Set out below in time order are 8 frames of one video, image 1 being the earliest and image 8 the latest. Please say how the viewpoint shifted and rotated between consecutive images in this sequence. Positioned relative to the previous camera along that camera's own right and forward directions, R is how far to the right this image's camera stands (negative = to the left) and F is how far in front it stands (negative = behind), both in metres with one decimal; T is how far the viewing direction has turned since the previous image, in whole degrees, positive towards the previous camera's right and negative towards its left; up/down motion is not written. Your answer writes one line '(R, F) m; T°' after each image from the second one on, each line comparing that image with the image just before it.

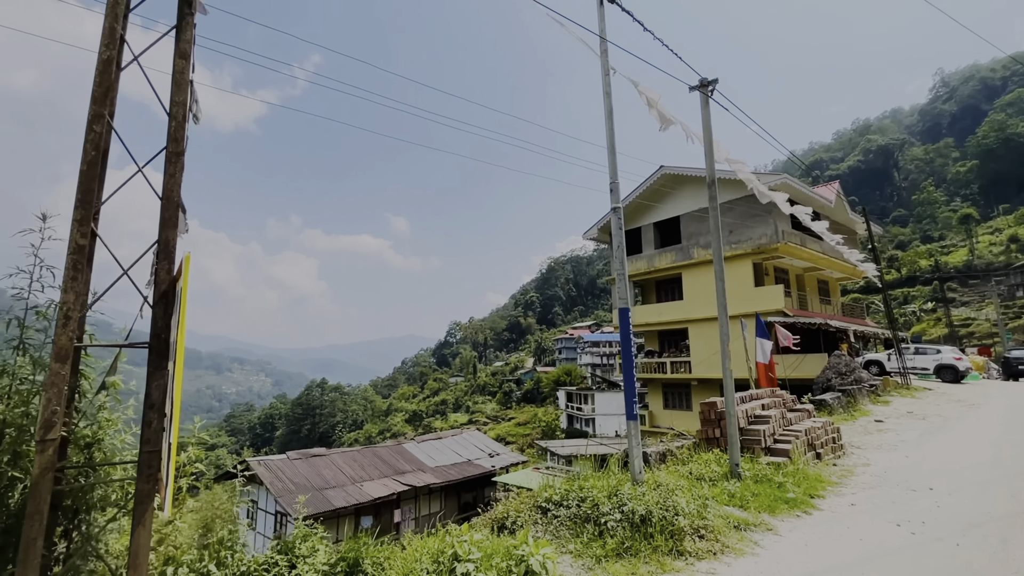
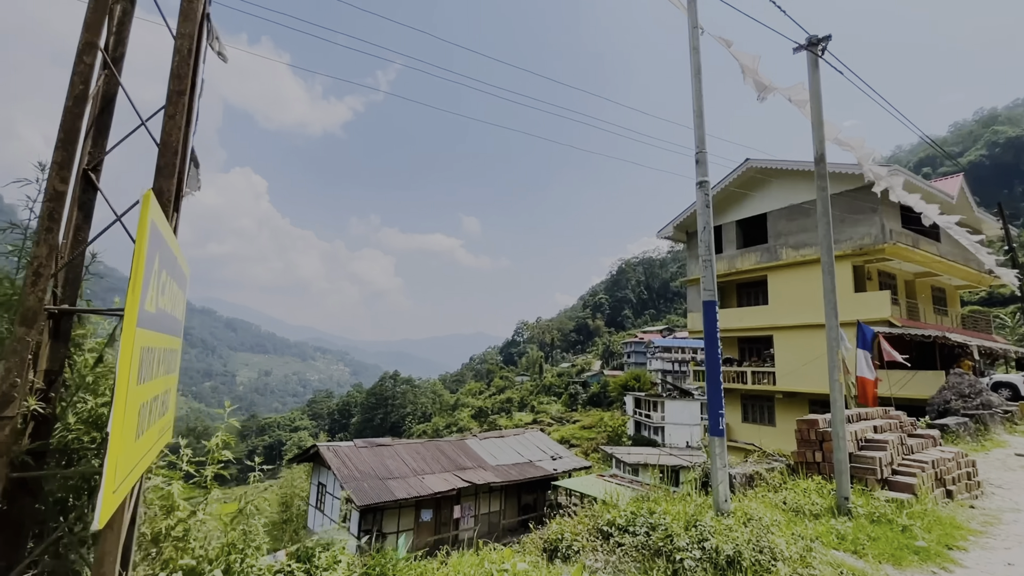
(0.0, +0.5) m; -8°
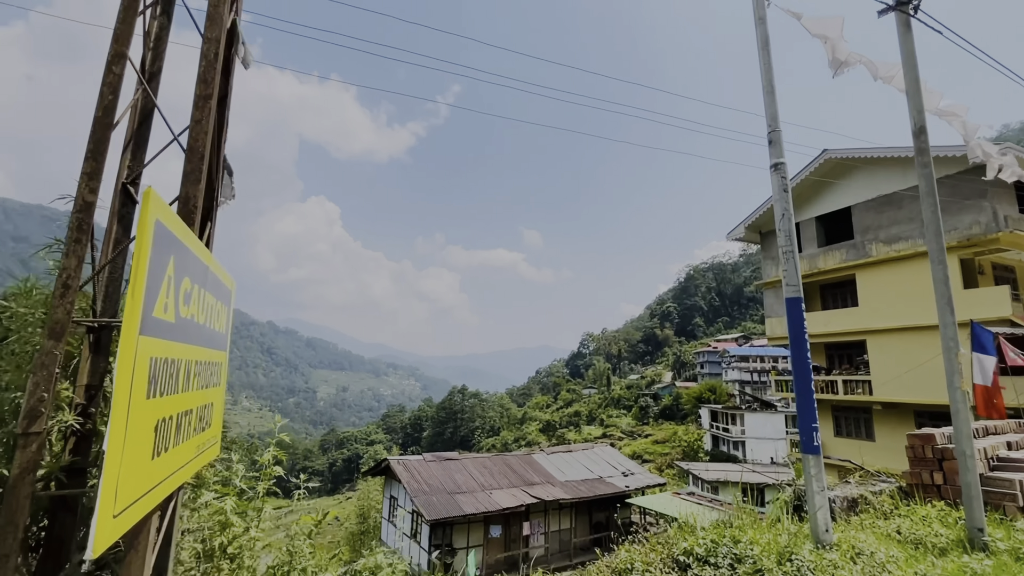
(+0.1, +0.2) m; -8°
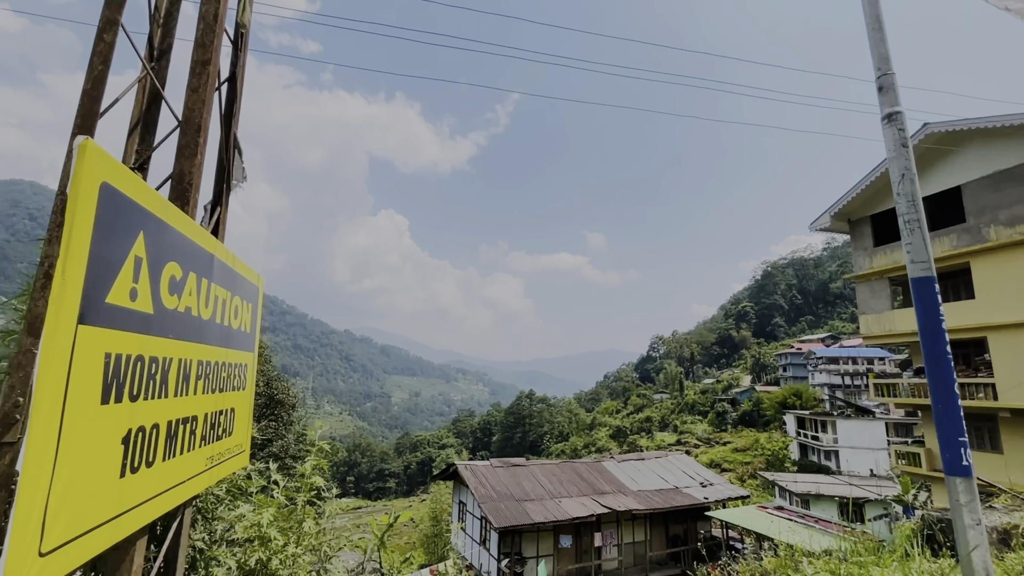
(0.0, +0.3) m; -8°
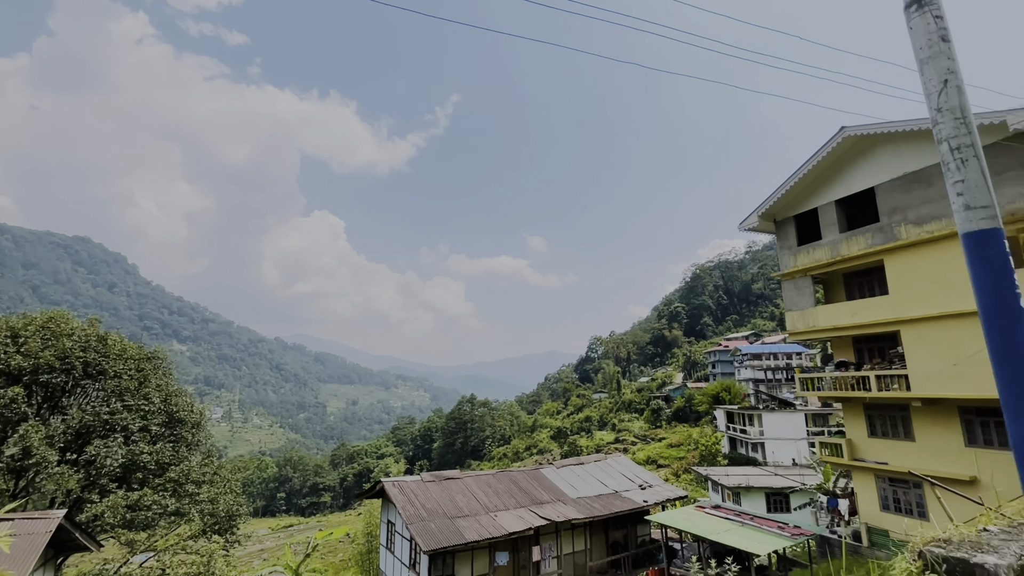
(+0.3, +0.9) m; +7°
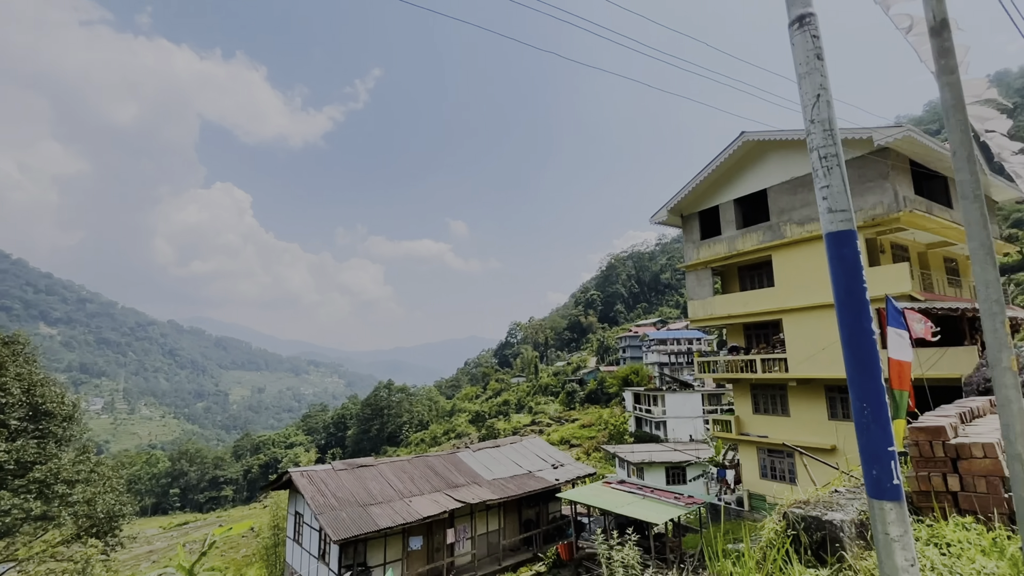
(0.0, 0.0) m; +9°
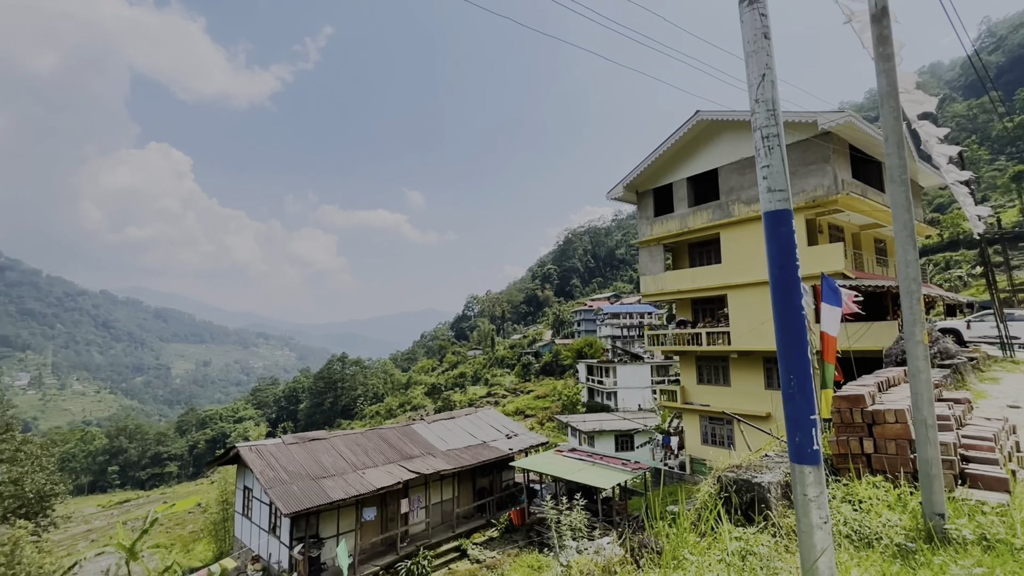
(0.0, 0.0) m; +5°
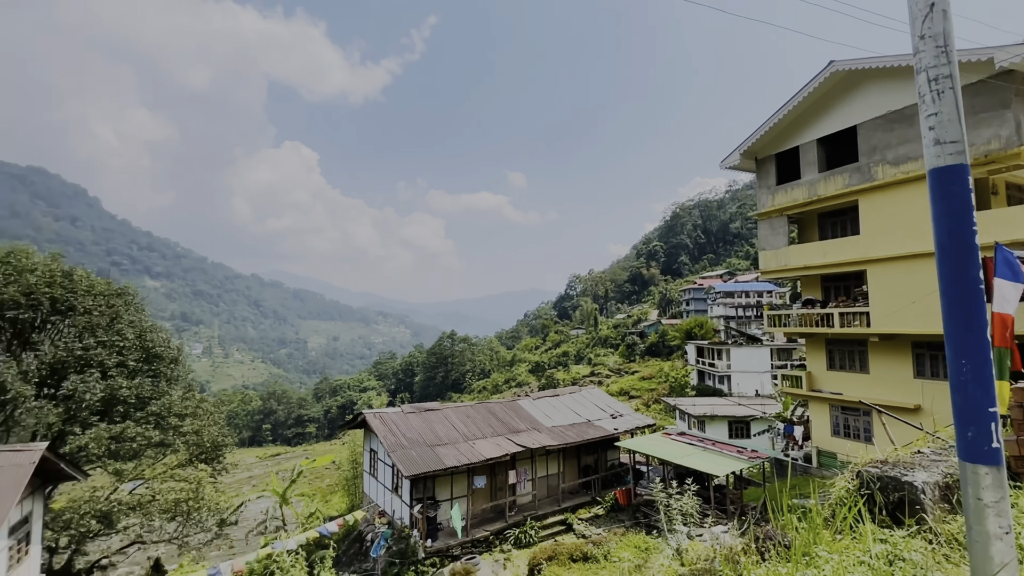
(0.0, 0.0) m; -12°
